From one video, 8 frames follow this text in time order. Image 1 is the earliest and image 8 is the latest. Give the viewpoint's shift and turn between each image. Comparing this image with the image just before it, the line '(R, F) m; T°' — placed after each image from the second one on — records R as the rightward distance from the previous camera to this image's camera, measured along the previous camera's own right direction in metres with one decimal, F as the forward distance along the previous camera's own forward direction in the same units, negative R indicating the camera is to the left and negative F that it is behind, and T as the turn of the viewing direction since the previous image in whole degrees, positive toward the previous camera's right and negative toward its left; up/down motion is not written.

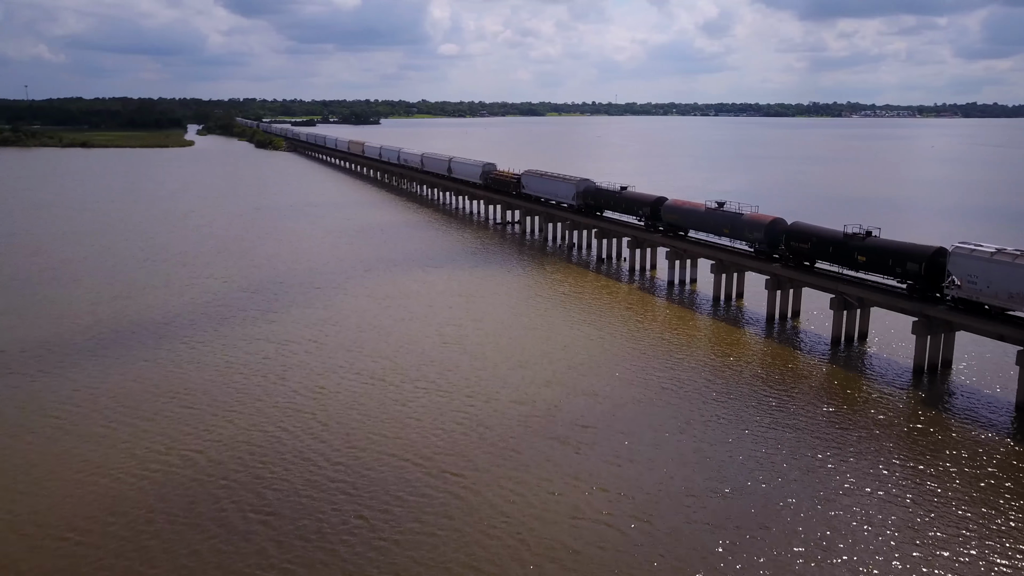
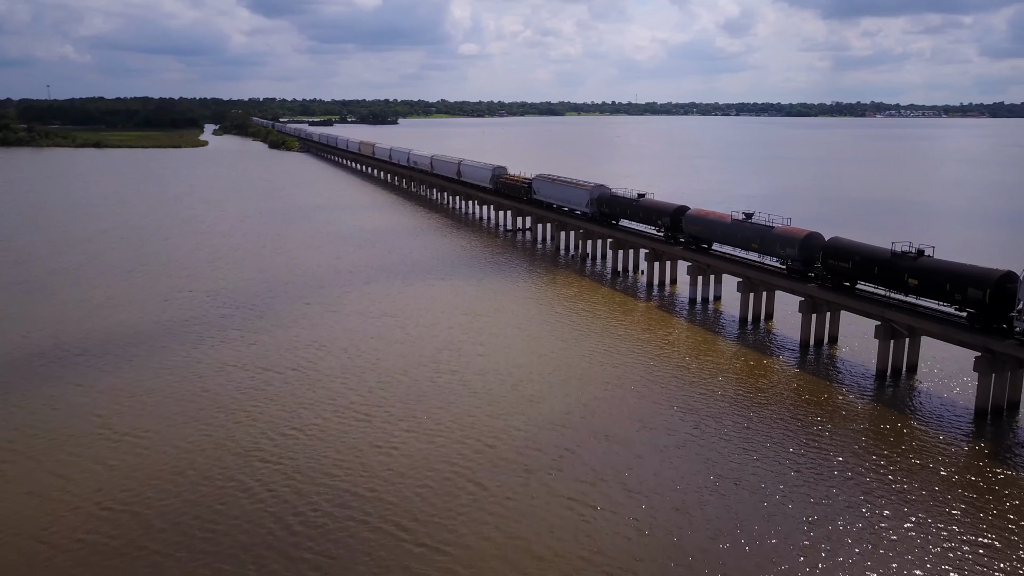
(+0.5, +3.1) m; -1°
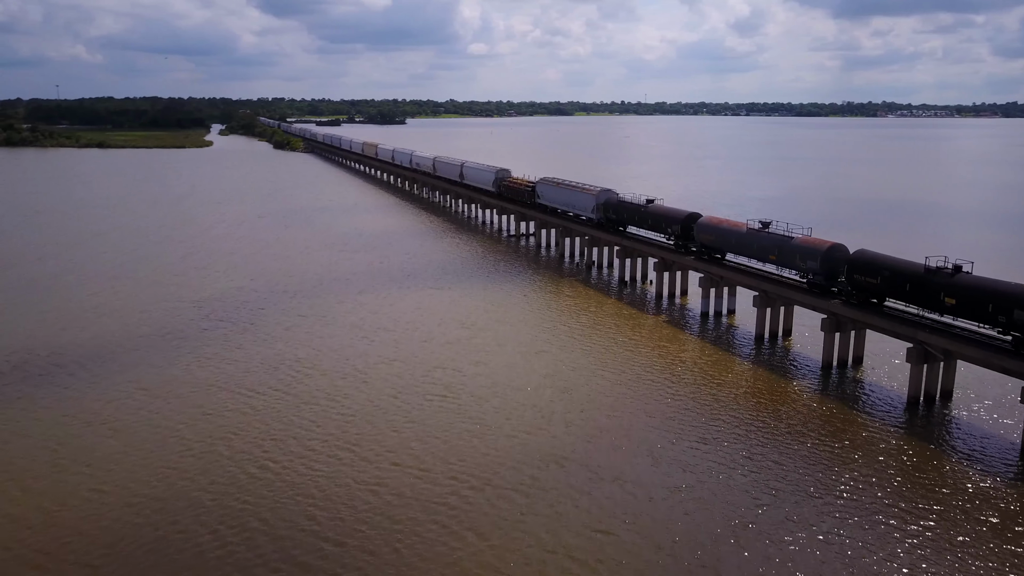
(+0.4, +2.1) m; -1°
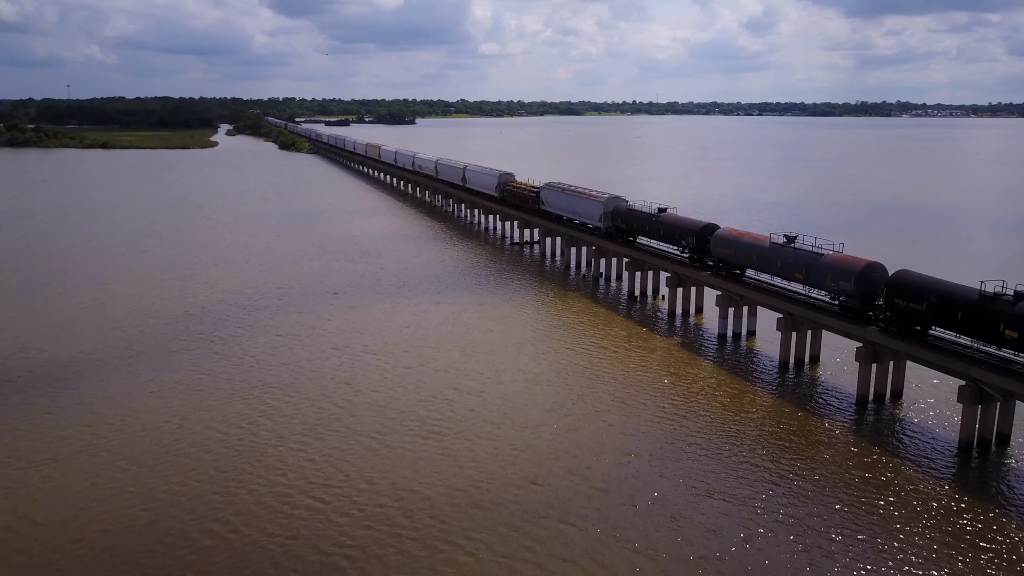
(+0.5, +2.9) m; -1°
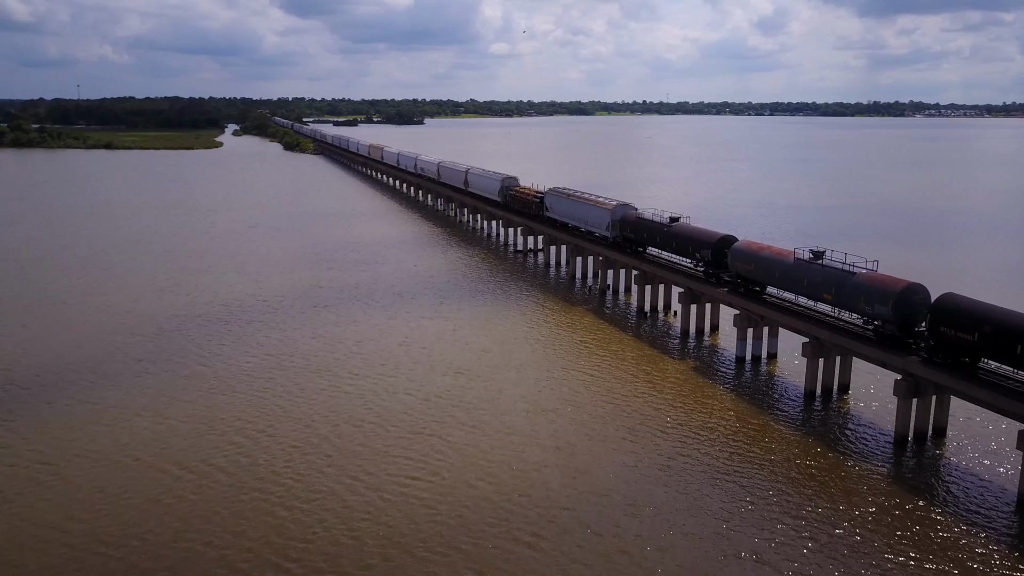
(+0.4, +2.6) m; -1°
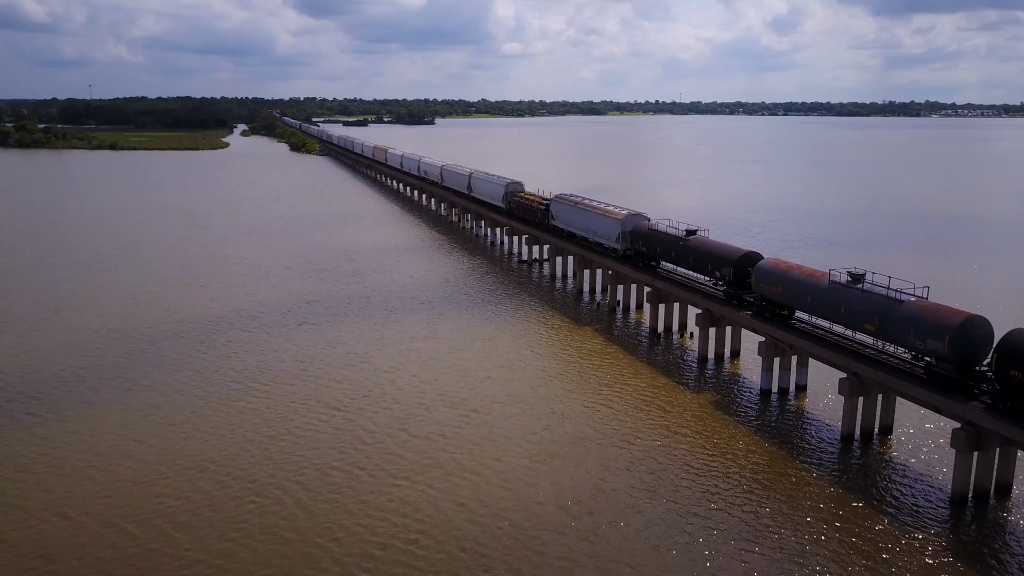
(+0.4, +2.9) m; -1°
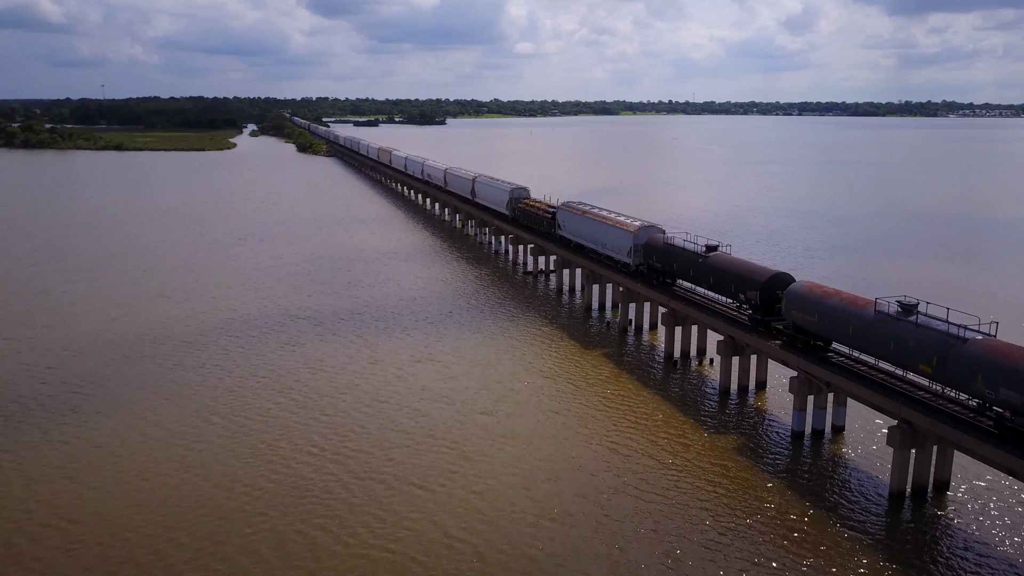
(+0.4, +2.9) m; -1°
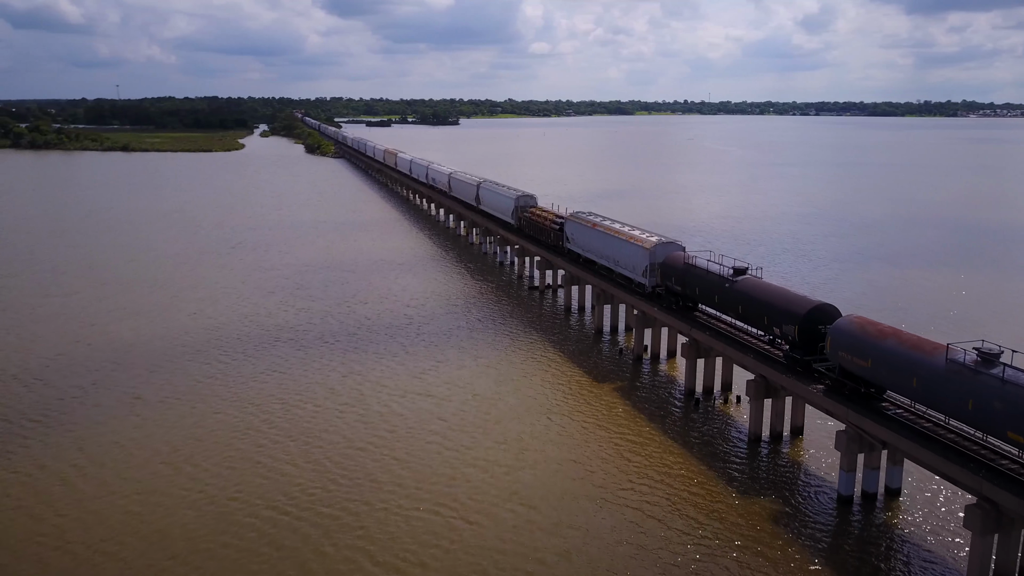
(+0.5, +3.3) m; -1°
